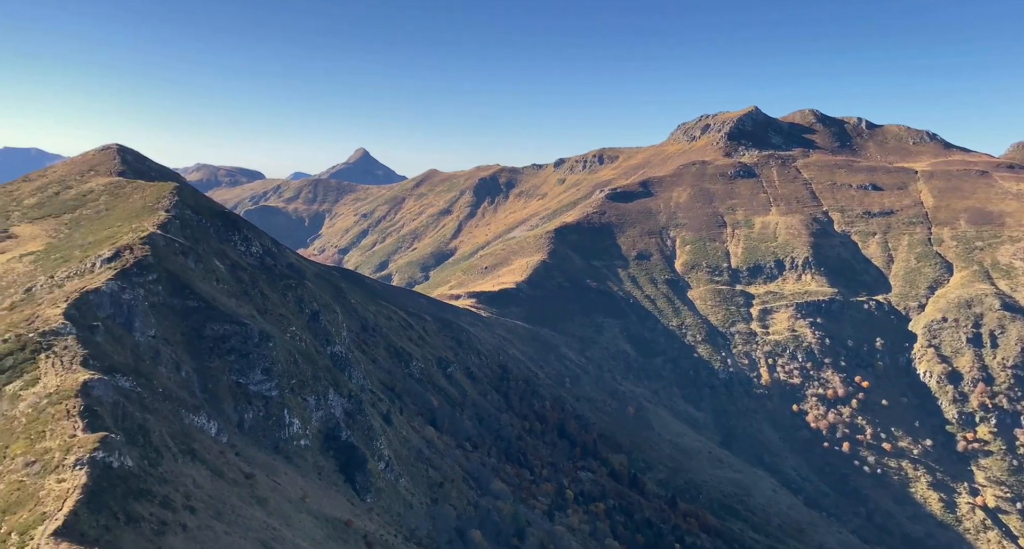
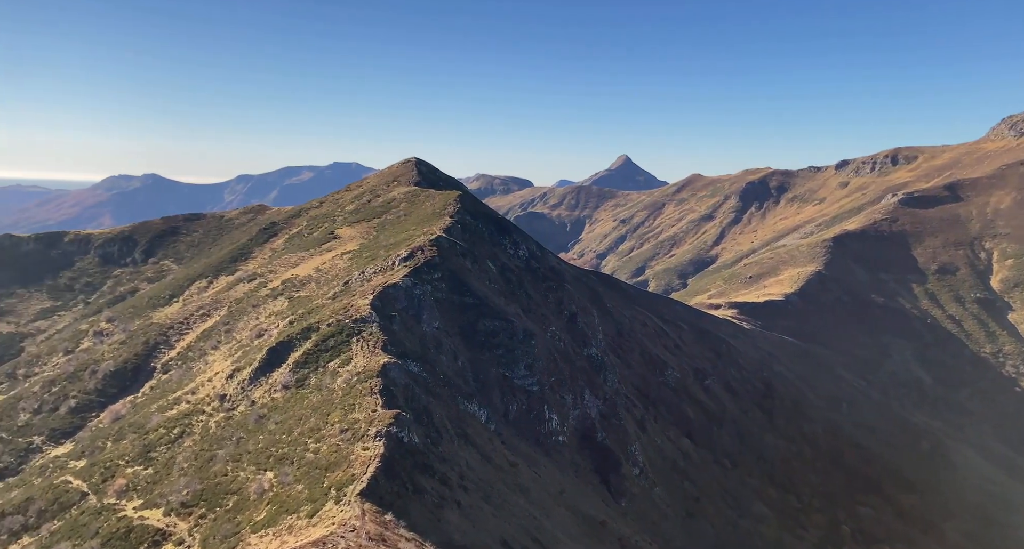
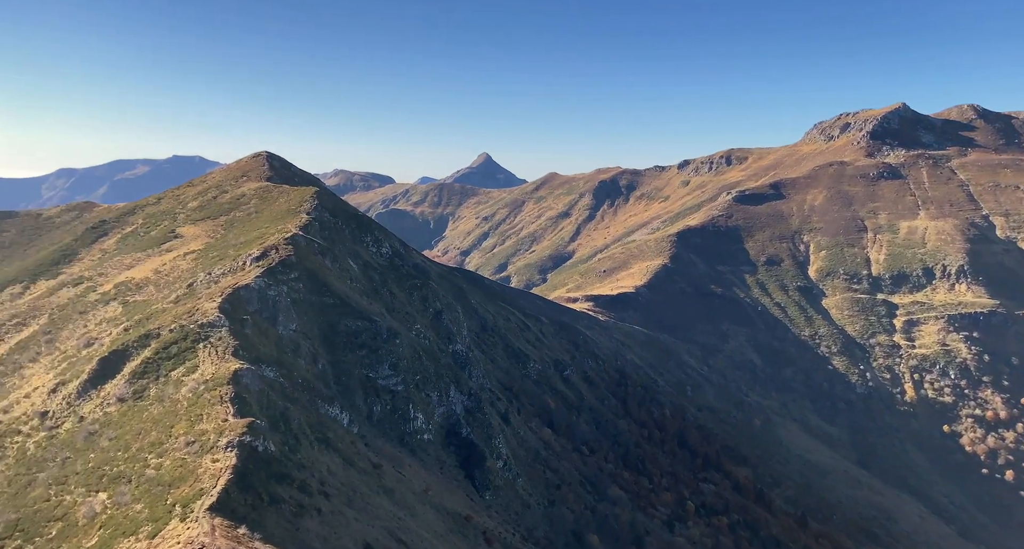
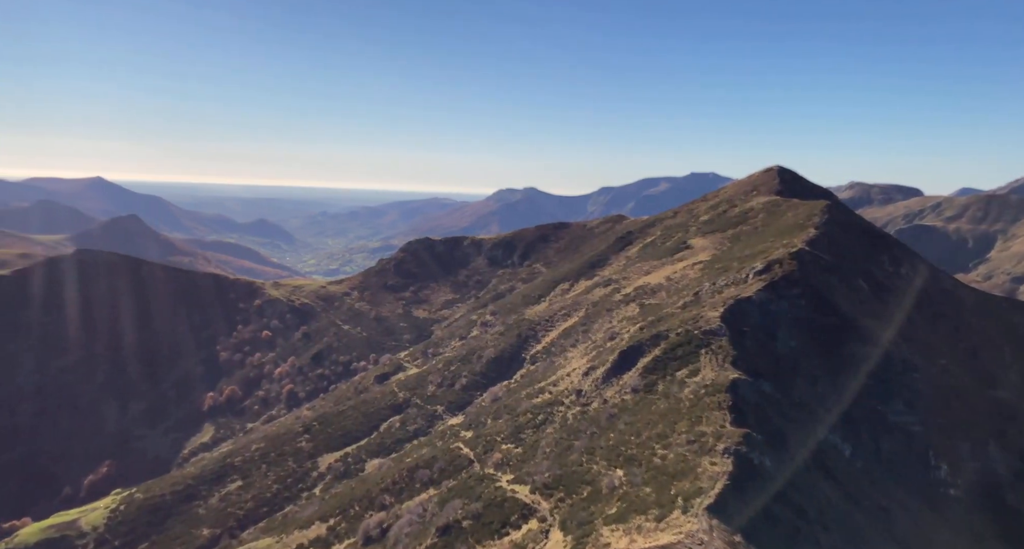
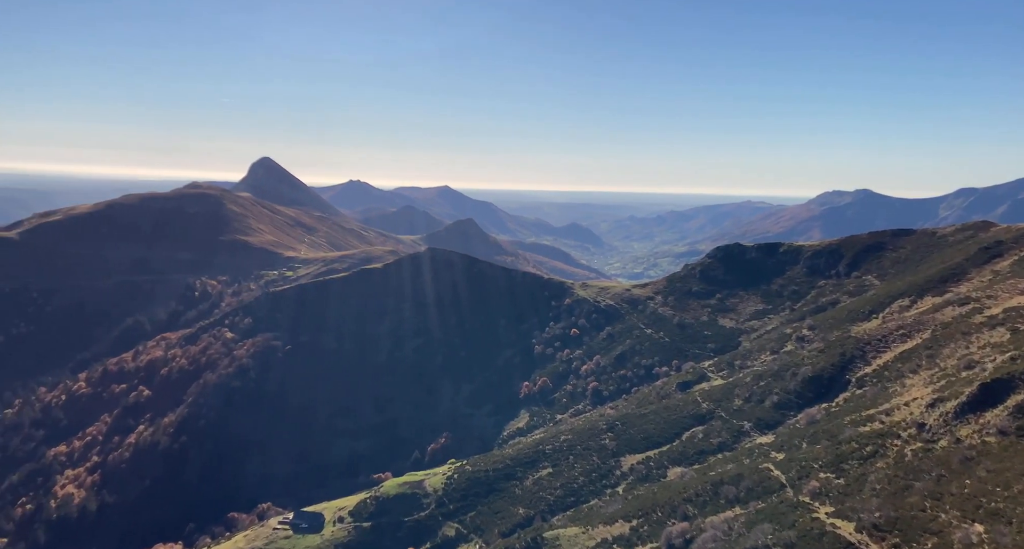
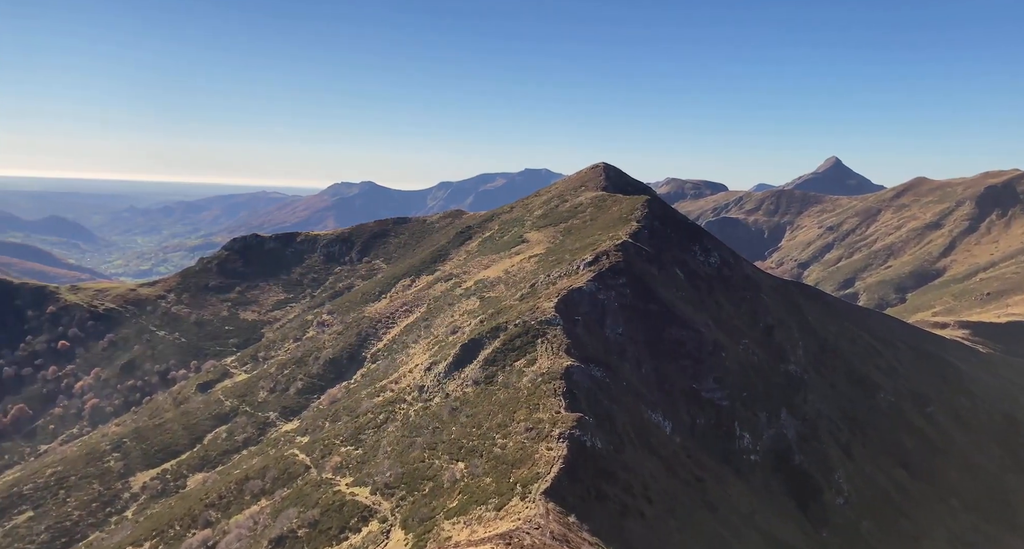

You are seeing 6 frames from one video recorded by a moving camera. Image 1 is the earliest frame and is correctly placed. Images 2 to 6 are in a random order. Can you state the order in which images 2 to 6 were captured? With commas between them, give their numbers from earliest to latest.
3, 2, 6, 4, 5
